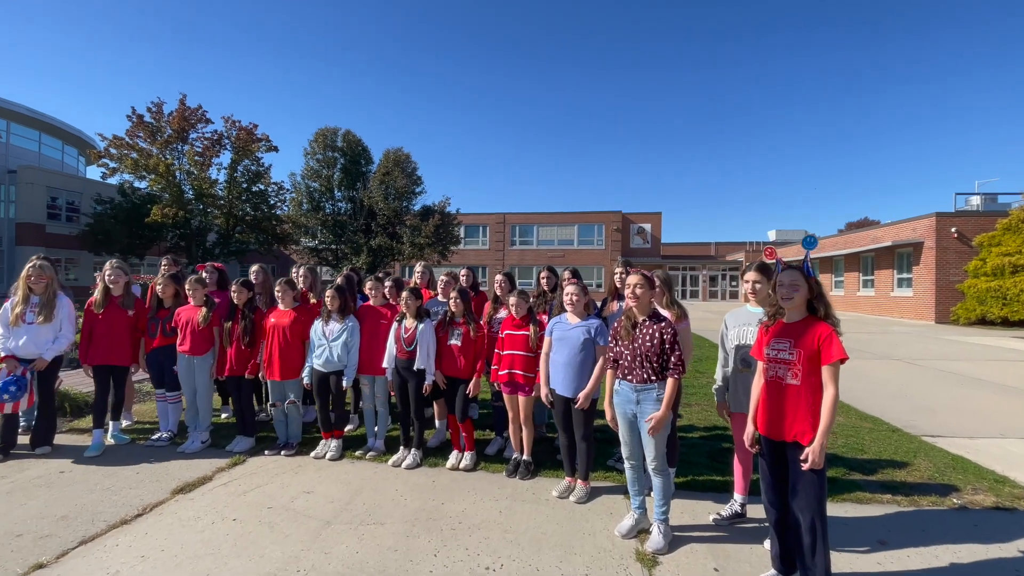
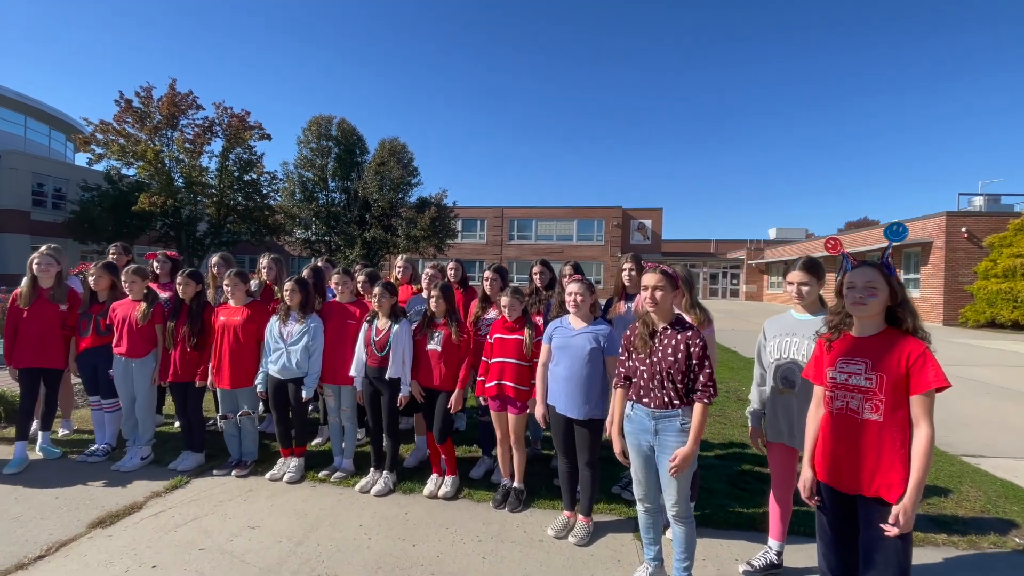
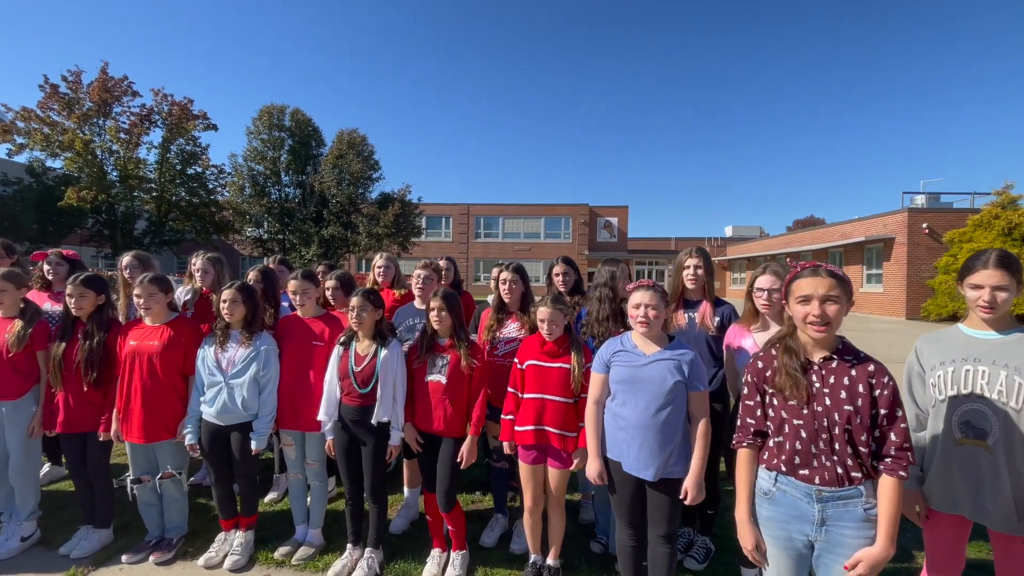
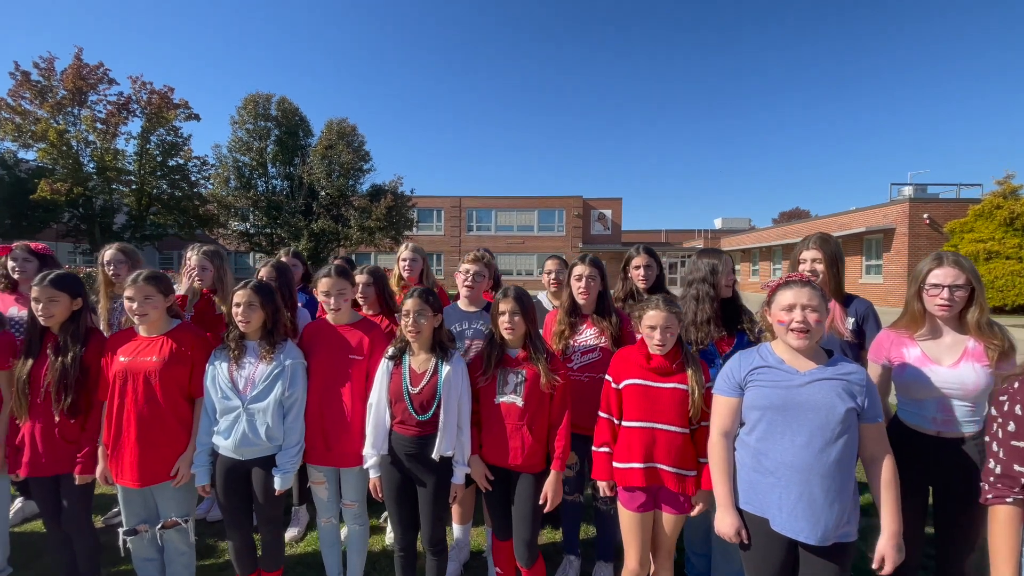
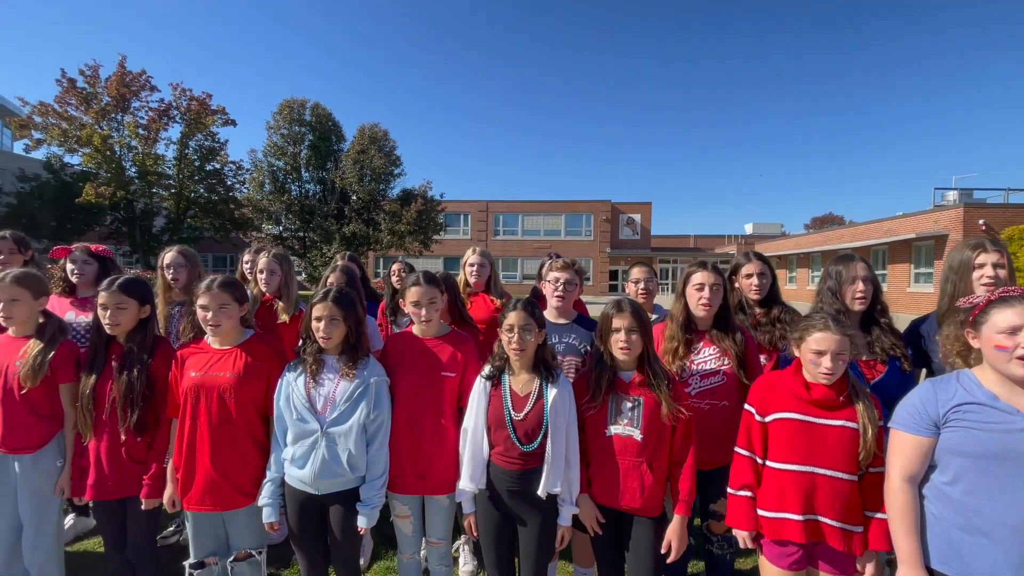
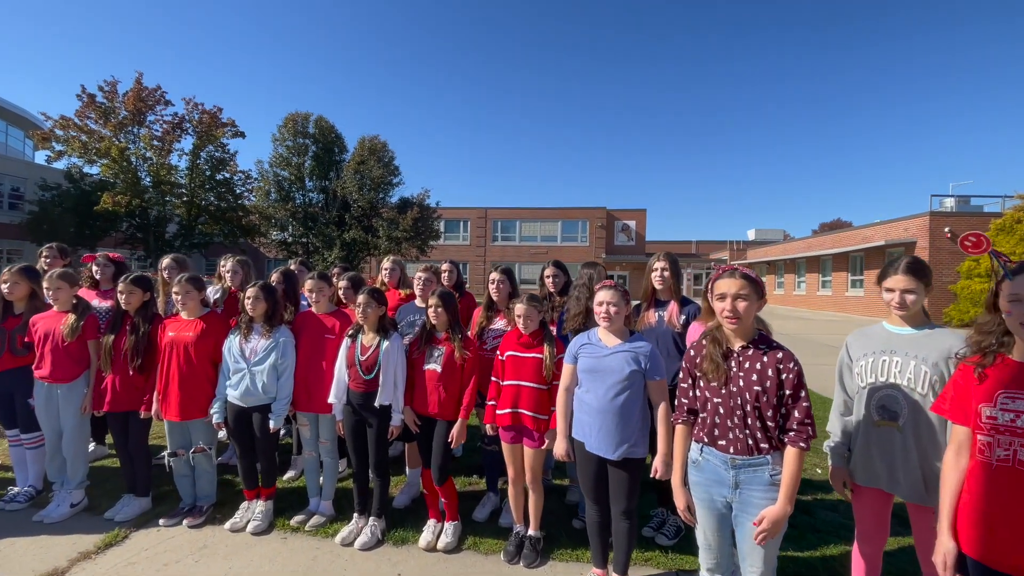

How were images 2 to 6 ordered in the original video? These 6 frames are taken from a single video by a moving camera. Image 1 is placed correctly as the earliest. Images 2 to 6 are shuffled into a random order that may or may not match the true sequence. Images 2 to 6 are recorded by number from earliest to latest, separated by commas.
2, 6, 3, 4, 5
